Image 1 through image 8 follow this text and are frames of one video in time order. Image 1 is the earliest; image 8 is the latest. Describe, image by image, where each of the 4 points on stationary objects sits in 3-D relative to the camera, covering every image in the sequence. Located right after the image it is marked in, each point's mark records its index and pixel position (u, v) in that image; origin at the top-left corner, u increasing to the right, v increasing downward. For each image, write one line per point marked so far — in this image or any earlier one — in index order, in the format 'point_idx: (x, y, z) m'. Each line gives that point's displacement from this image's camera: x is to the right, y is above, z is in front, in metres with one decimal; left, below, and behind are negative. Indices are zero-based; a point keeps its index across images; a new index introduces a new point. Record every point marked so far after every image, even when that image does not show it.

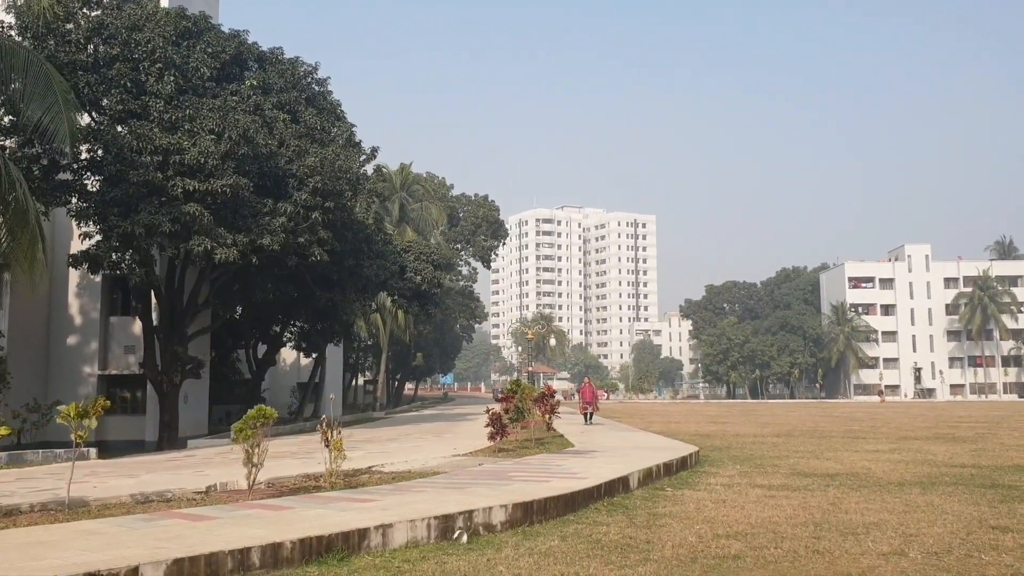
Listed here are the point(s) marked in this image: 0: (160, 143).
0: (-7.9, +3.3, +19.1) m
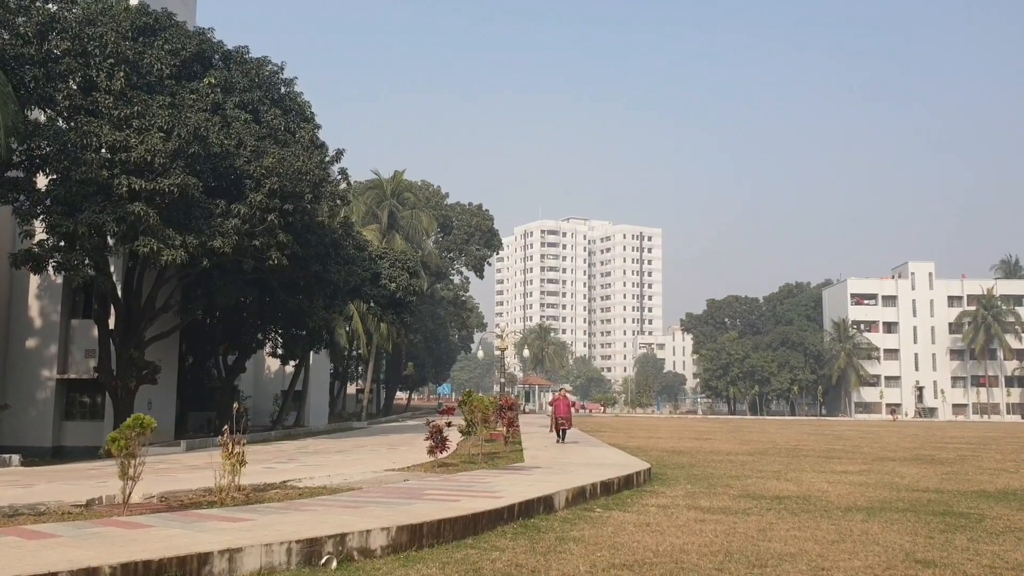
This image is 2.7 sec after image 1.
0: (-8.9, +3.2, +18.5) m
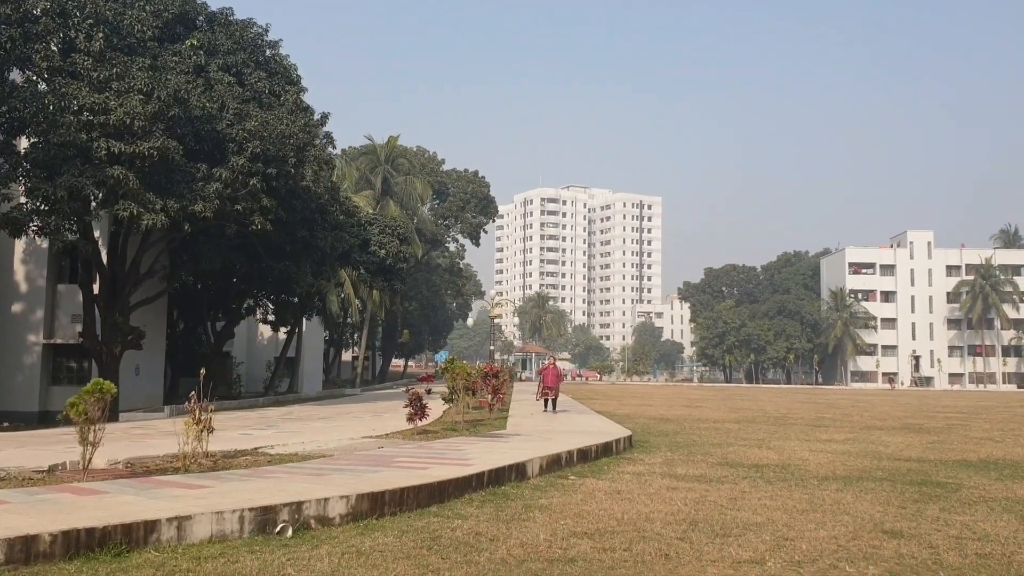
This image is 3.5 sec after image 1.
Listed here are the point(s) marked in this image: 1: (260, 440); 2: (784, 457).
0: (-9.2, +4.0, +18.2) m
1: (-4.1, -2.5, +13.7) m
2: (+4.6, -2.9, +14.5) m
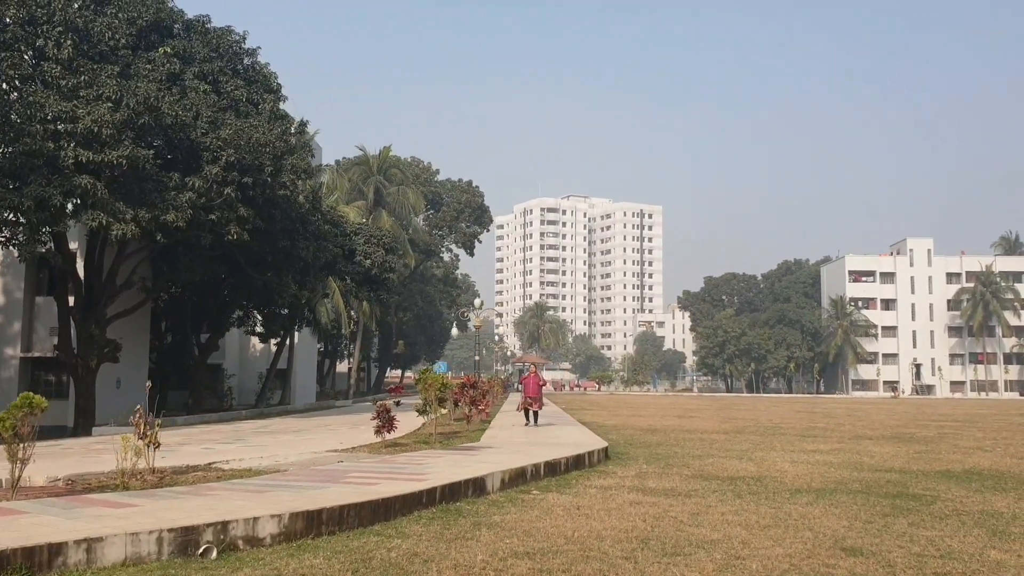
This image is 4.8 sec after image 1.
0: (-9.7, +3.8, +17.9) m
1: (-4.6, -2.6, +13.3) m
2: (+4.1, -3.0, +14.1) m
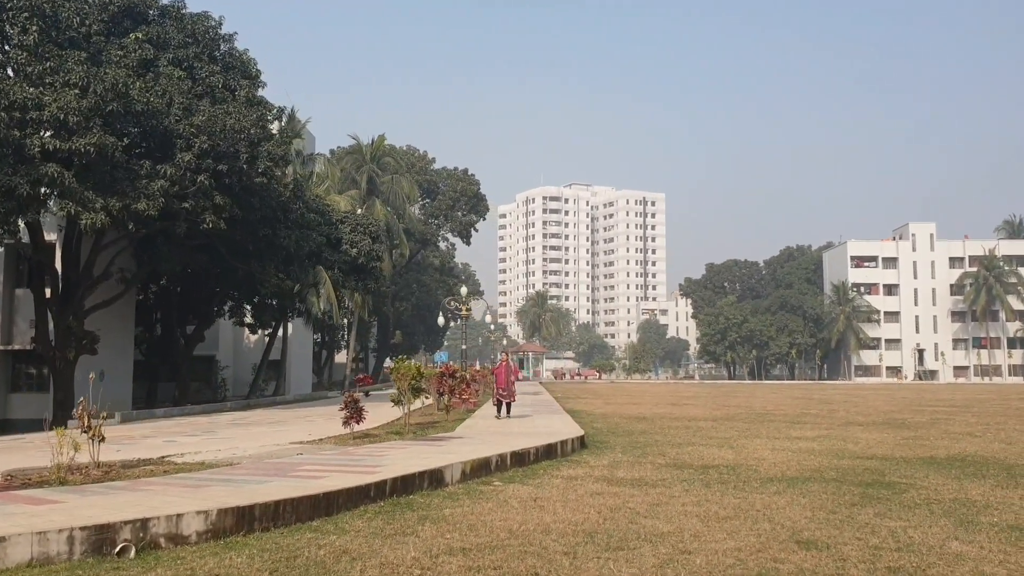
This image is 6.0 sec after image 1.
0: (-10.2, +3.9, +17.5) m
1: (-5.1, -2.4, +13.0) m
2: (+3.7, -2.7, +13.7) m
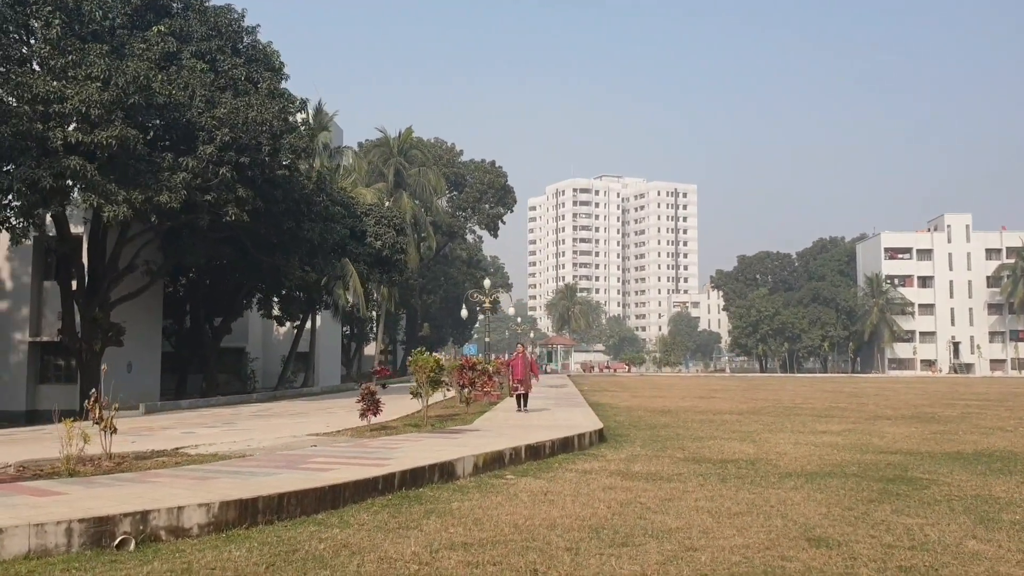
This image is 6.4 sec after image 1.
0: (-9.8, +4.1, +17.7) m
1: (-4.8, -2.3, +13.1) m
2: (+3.9, -2.6, +13.5) m
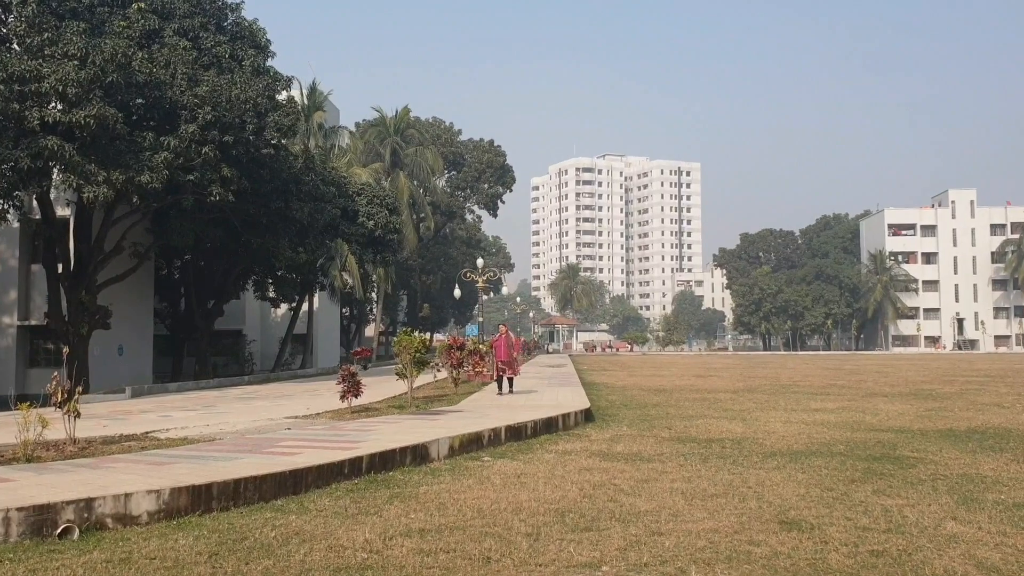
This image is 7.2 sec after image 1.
0: (-10.1, +4.5, +17.3) m
1: (-5.1, -2.0, +12.8) m
2: (+3.7, -2.2, +13.2) m
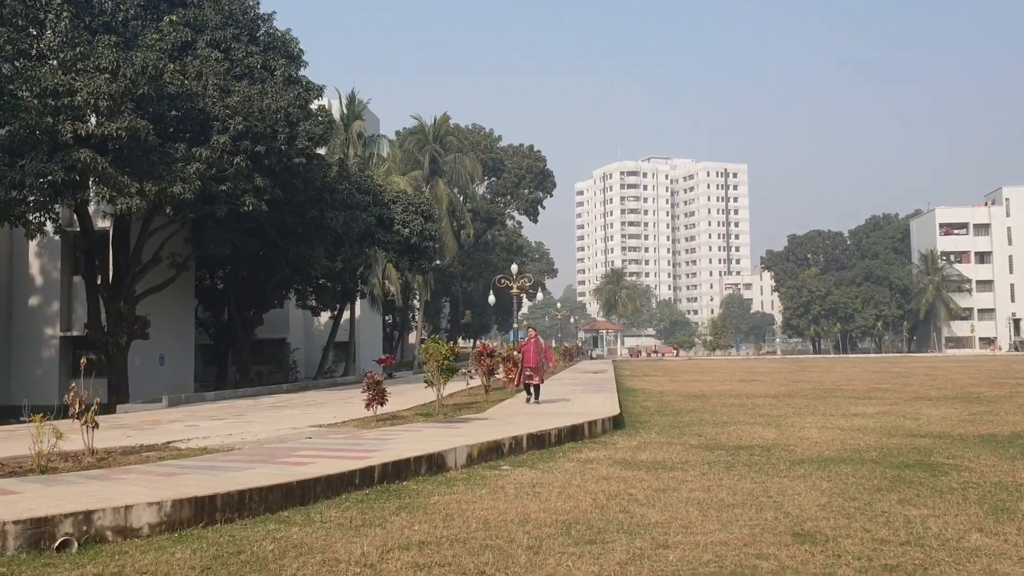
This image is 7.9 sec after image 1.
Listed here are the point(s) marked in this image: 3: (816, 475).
0: (-9.6, +4.2, +17.7) m
1: (-4.7, -2.2, +12.9) m
2: (+4.0, -2.2, +12.8) m
3: (+3.2, -2.0, +8.8) m
